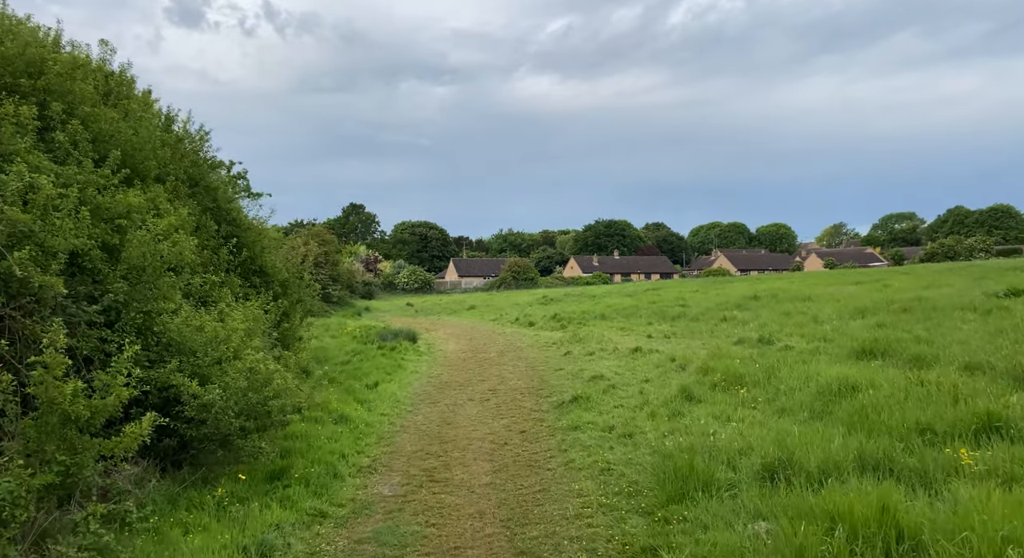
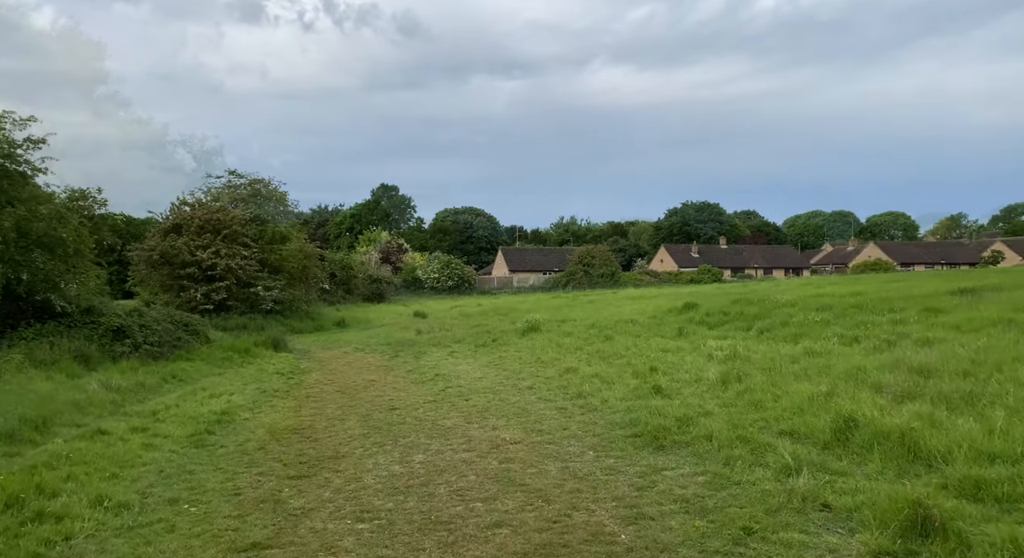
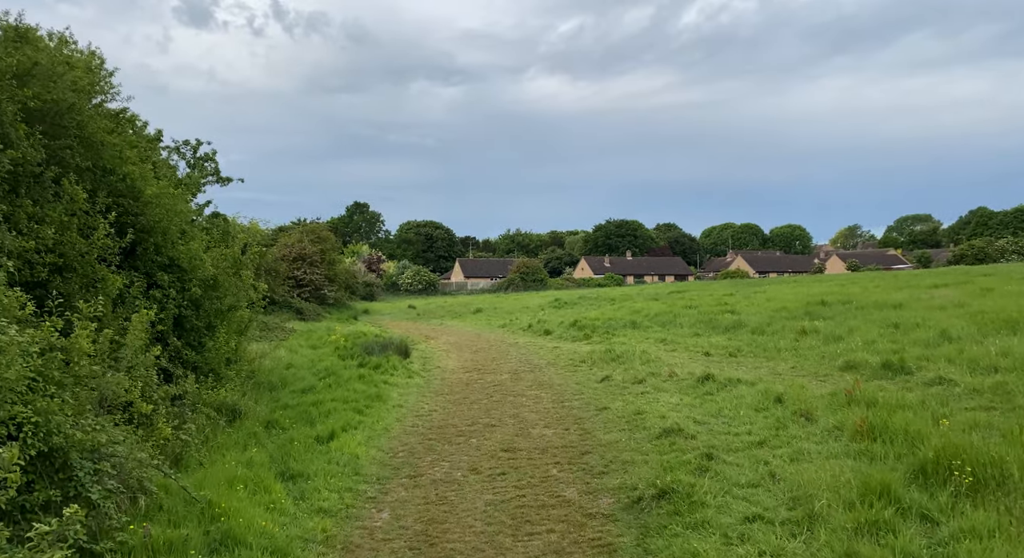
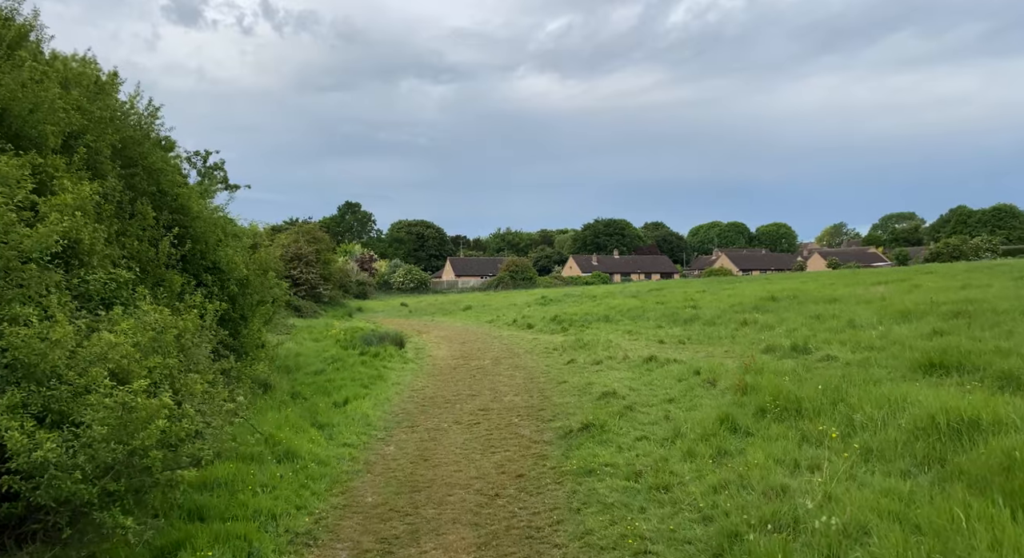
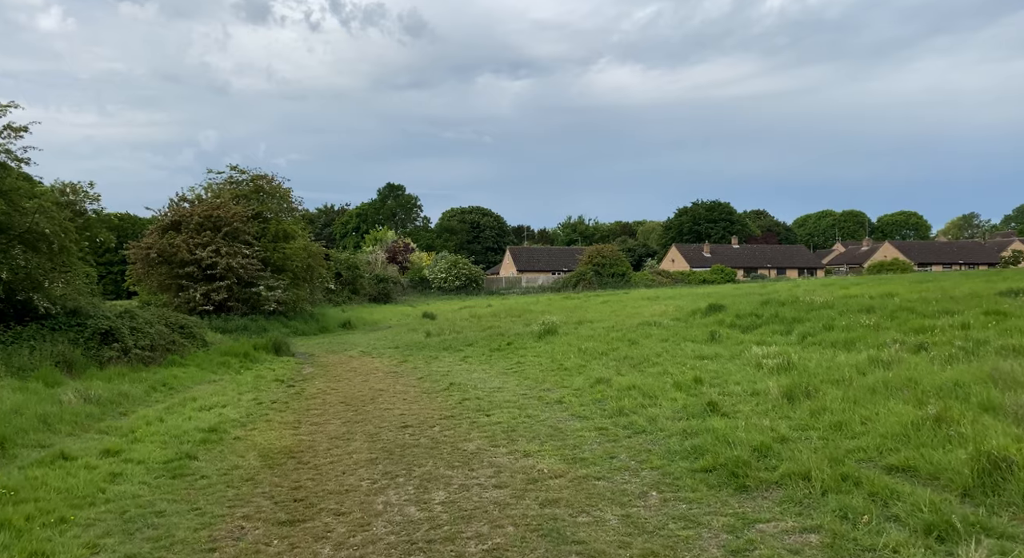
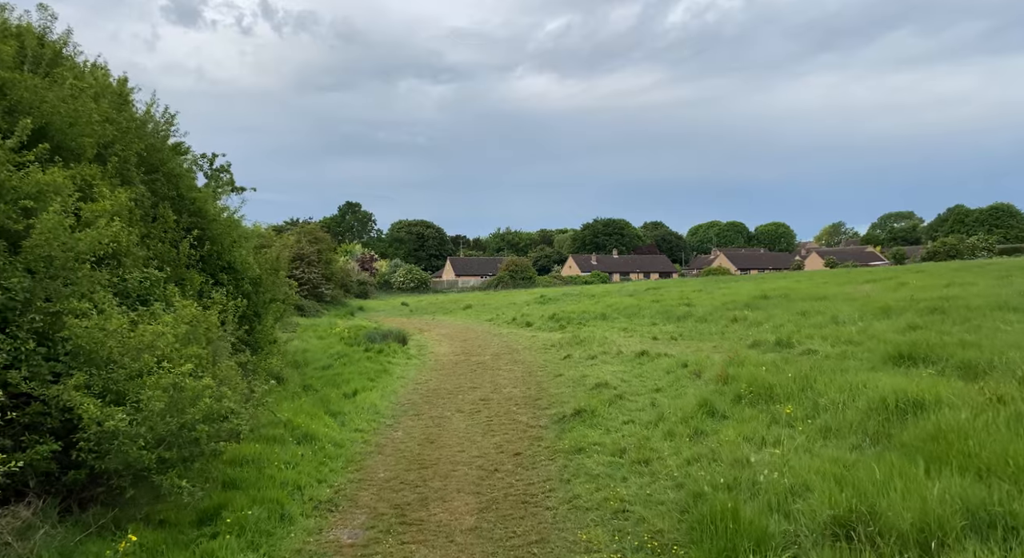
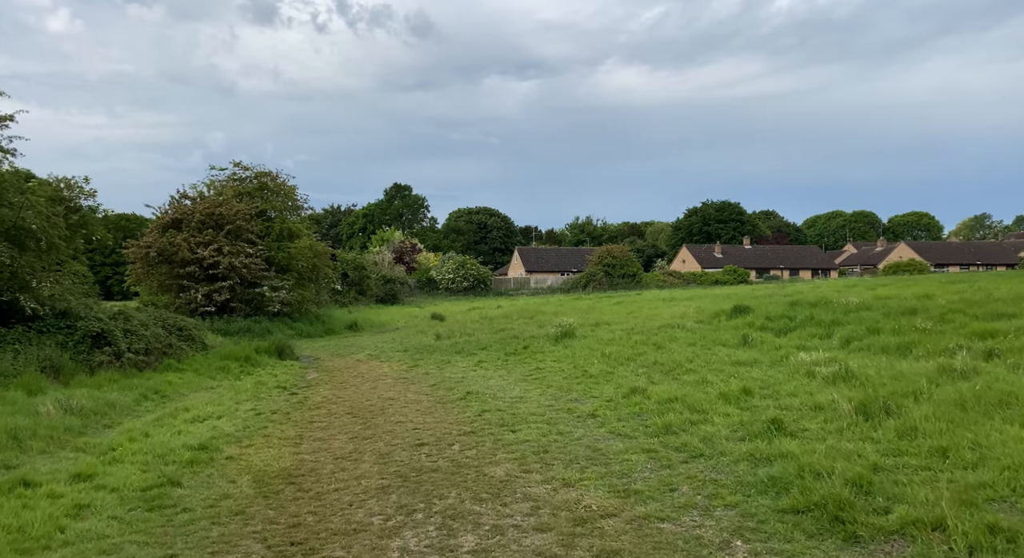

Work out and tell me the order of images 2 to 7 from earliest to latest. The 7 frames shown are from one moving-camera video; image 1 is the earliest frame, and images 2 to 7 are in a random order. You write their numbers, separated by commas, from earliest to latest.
6, 4, 3, 2, 5, 7
